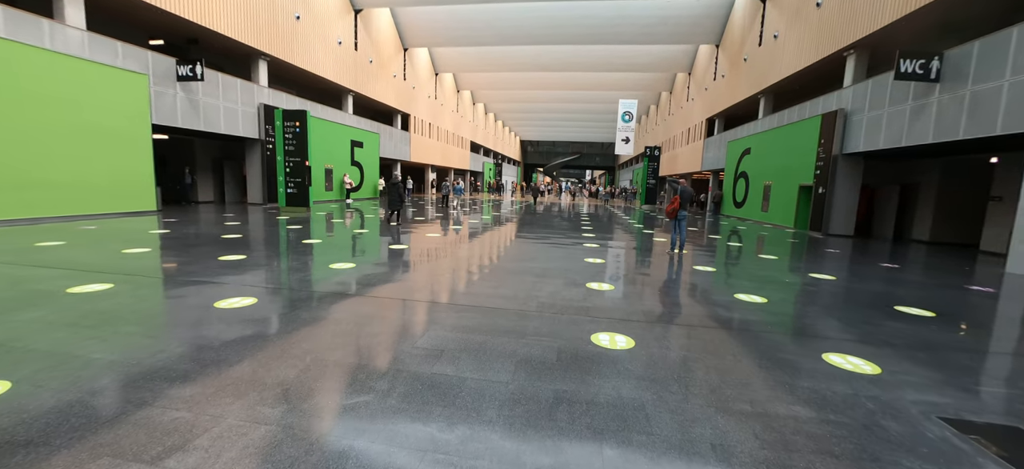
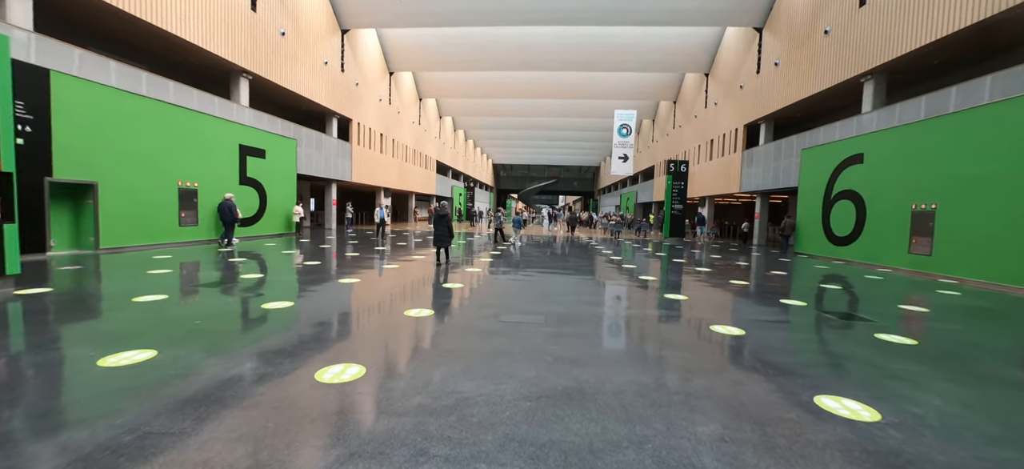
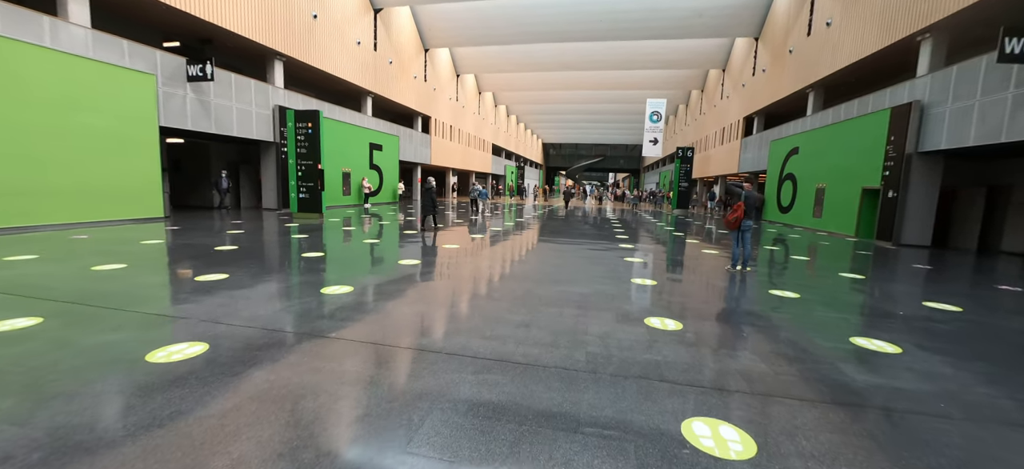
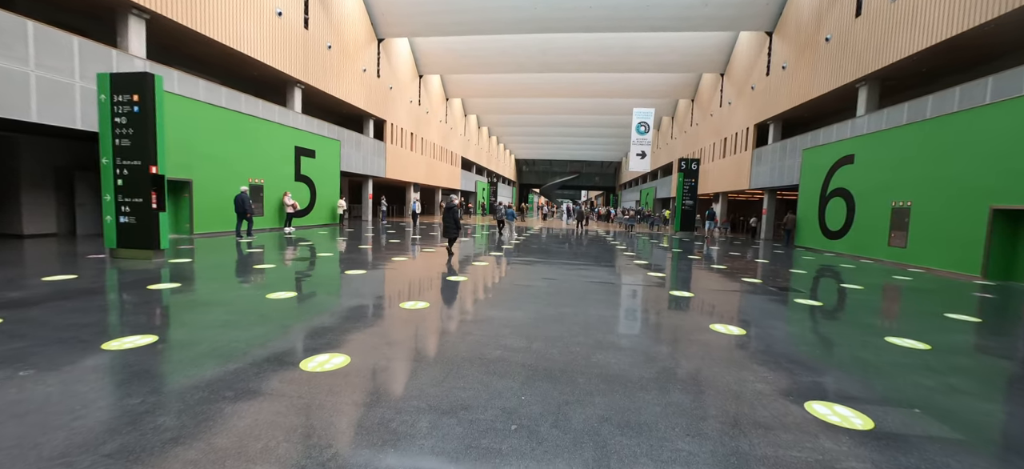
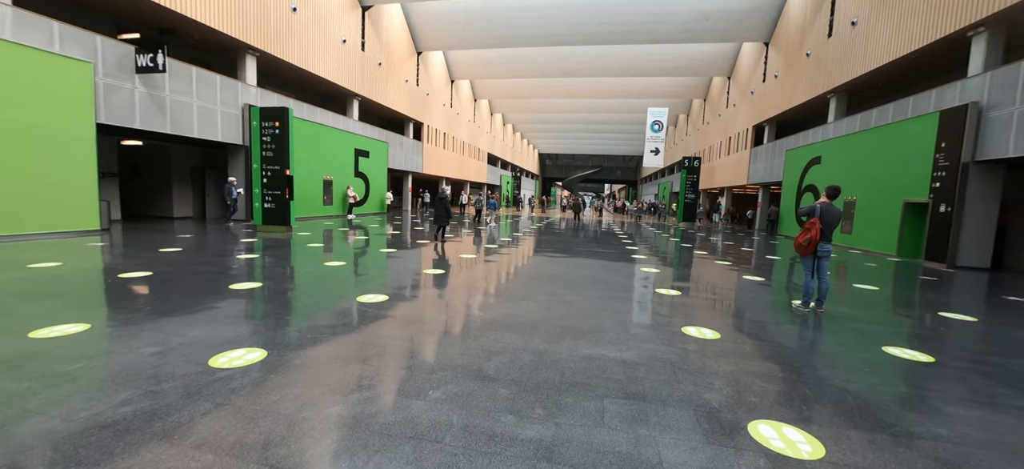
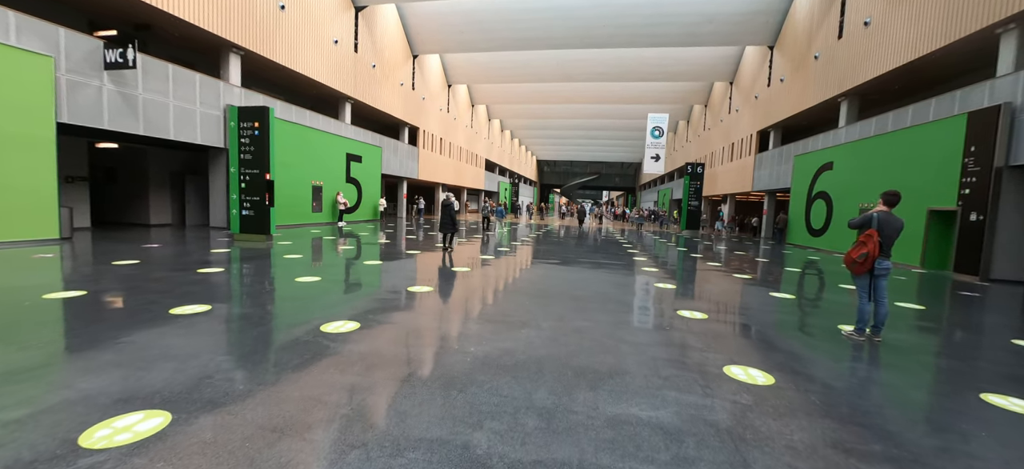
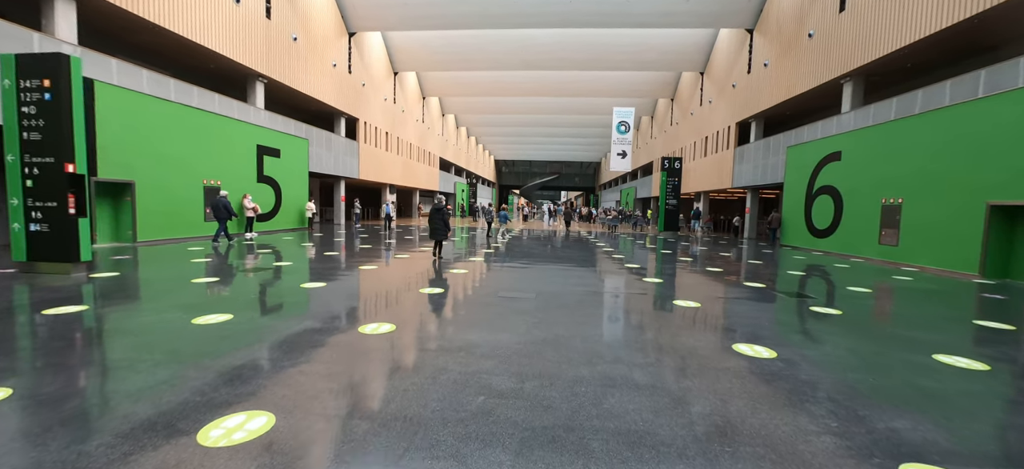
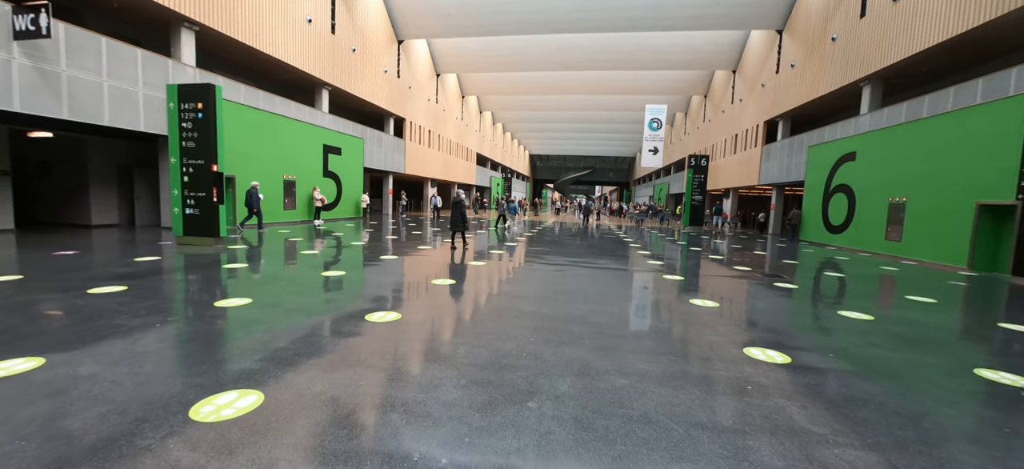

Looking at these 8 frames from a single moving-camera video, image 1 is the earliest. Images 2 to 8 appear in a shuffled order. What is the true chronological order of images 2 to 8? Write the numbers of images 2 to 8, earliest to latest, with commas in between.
3, 5, 6, 8, 4, 7, 2
